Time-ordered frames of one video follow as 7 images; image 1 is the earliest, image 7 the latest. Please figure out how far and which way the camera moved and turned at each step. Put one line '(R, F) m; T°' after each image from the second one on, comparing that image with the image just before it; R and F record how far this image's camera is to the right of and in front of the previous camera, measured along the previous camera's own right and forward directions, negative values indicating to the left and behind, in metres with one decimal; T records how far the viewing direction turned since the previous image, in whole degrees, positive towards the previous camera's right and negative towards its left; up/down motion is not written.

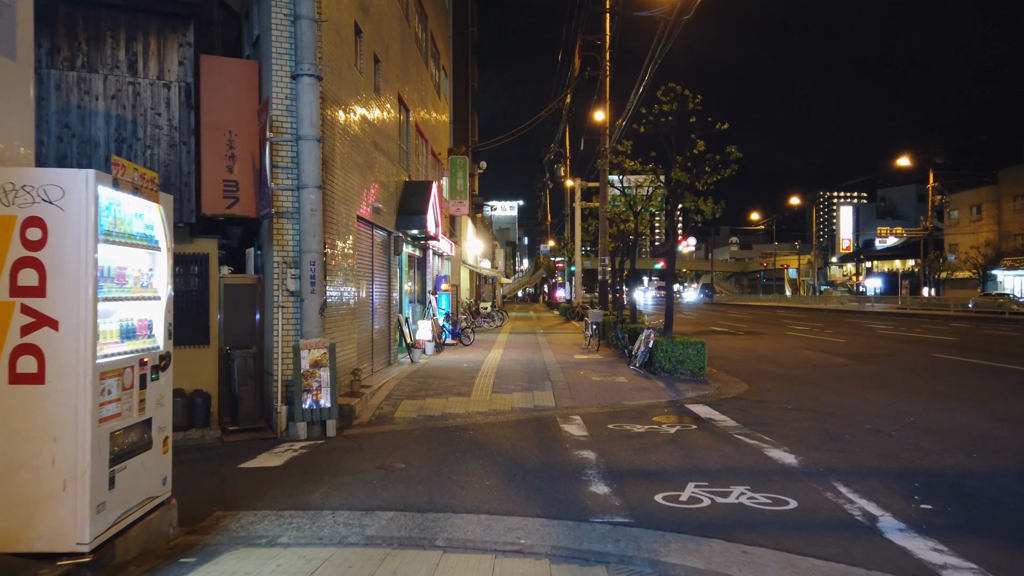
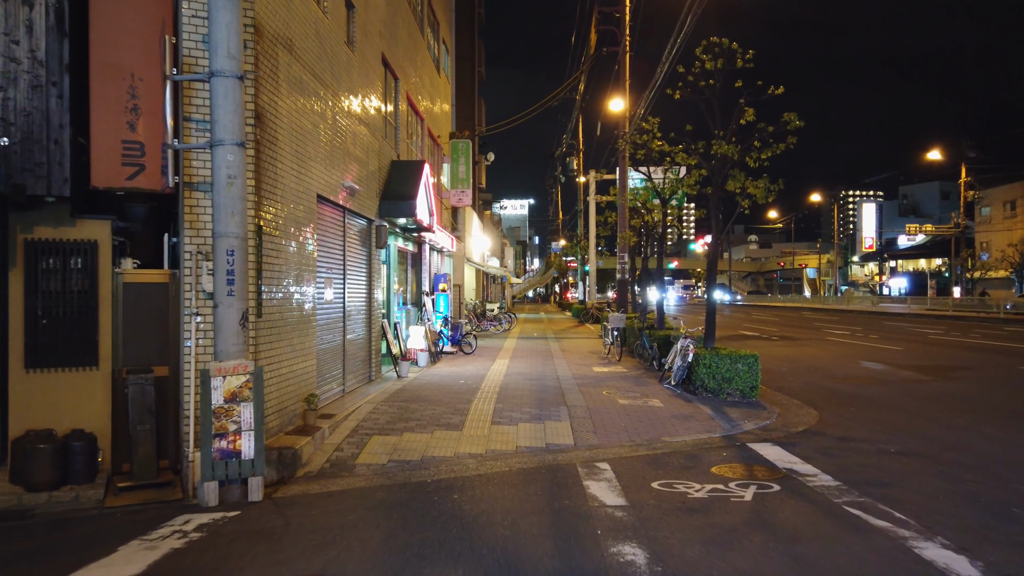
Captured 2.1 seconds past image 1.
(+0.1, +2.7) m; -1°
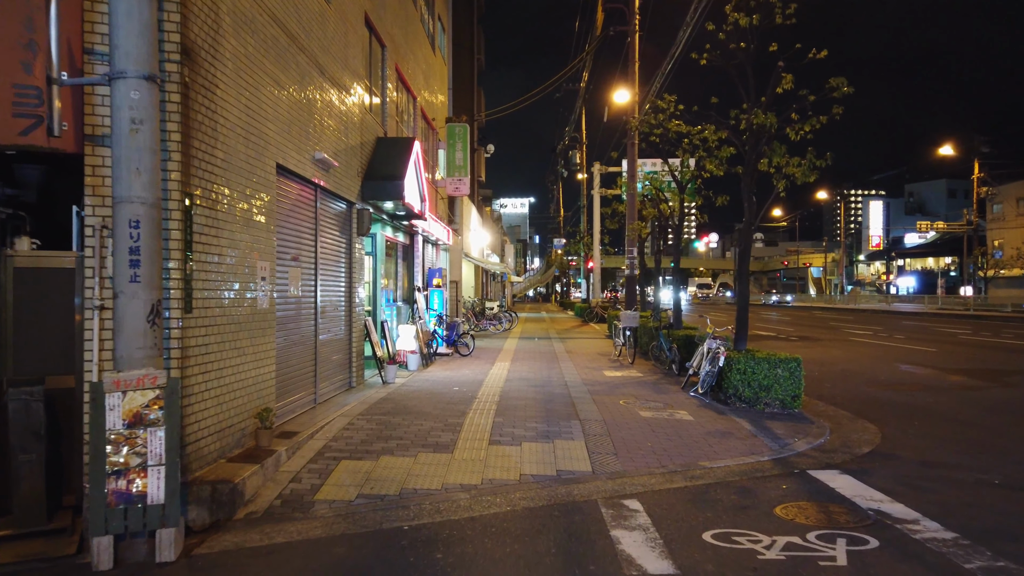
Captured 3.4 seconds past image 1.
(0.0, +1.6) m; 0°
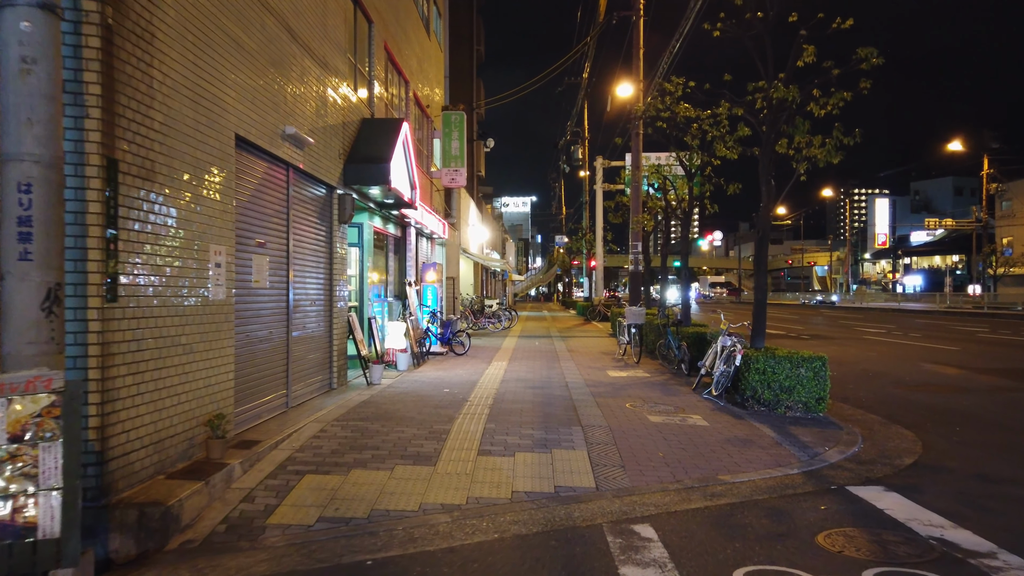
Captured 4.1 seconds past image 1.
(+0.1, +0.9) m; 0°
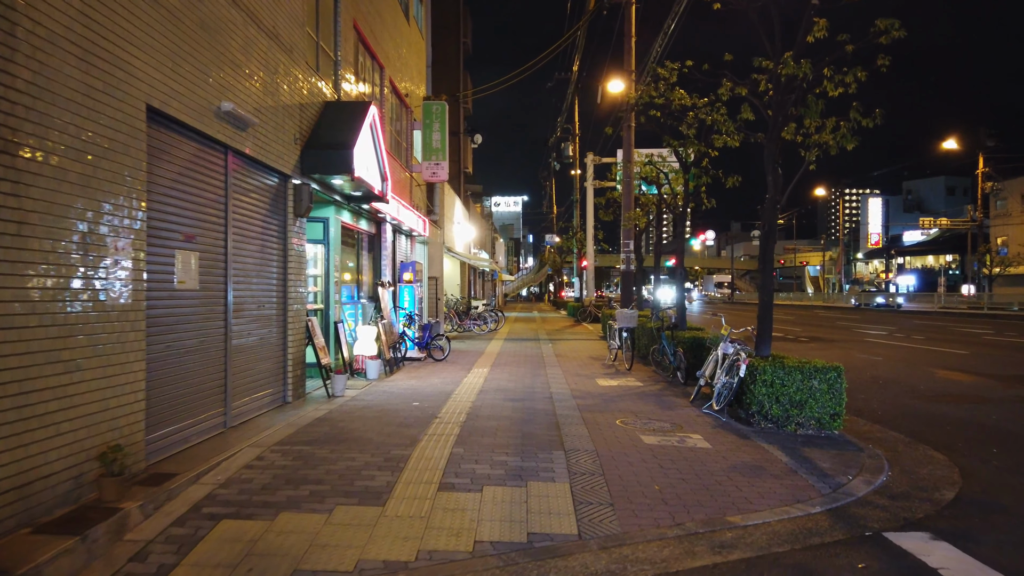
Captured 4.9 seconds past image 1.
(+0.2, +1.0) m; +1°
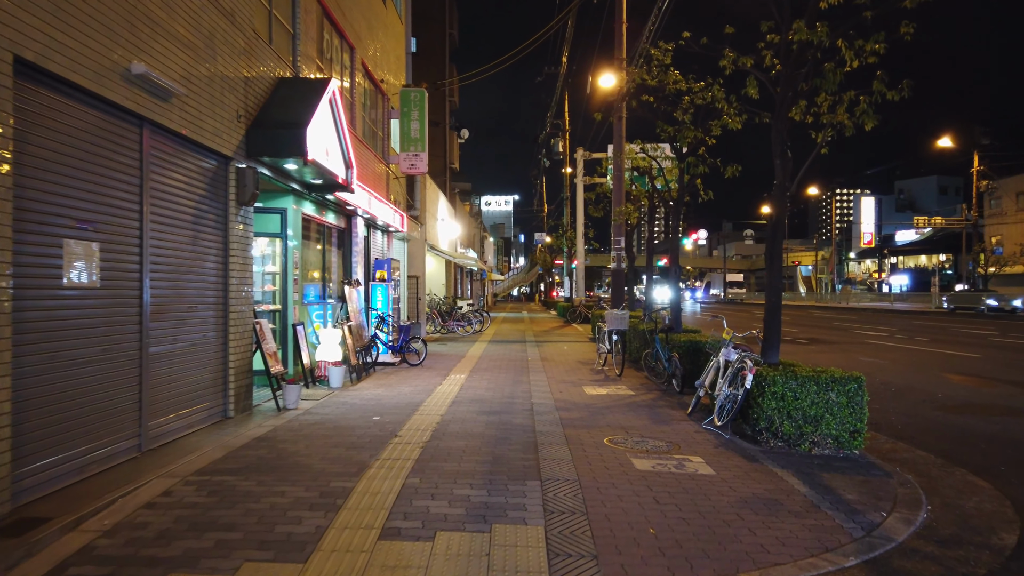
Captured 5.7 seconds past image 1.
(+0.2, +1.1) m; +1°
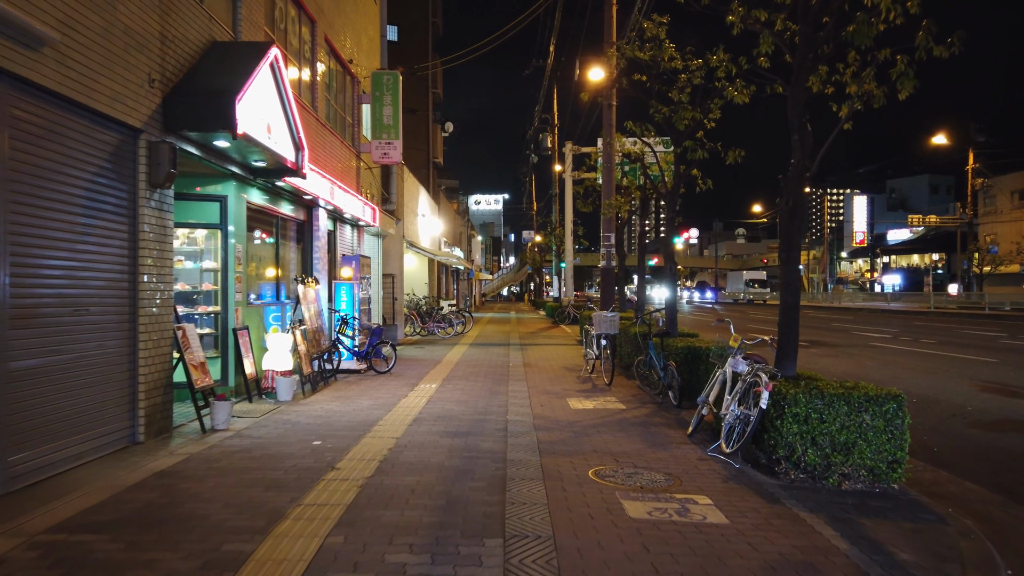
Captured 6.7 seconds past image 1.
(+0.2, +1.2) m; +1°
